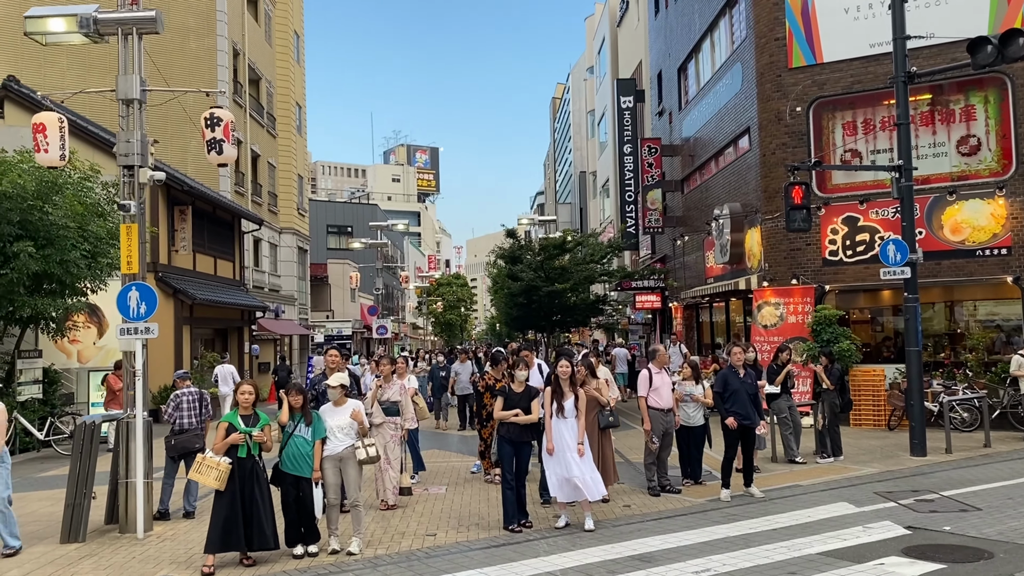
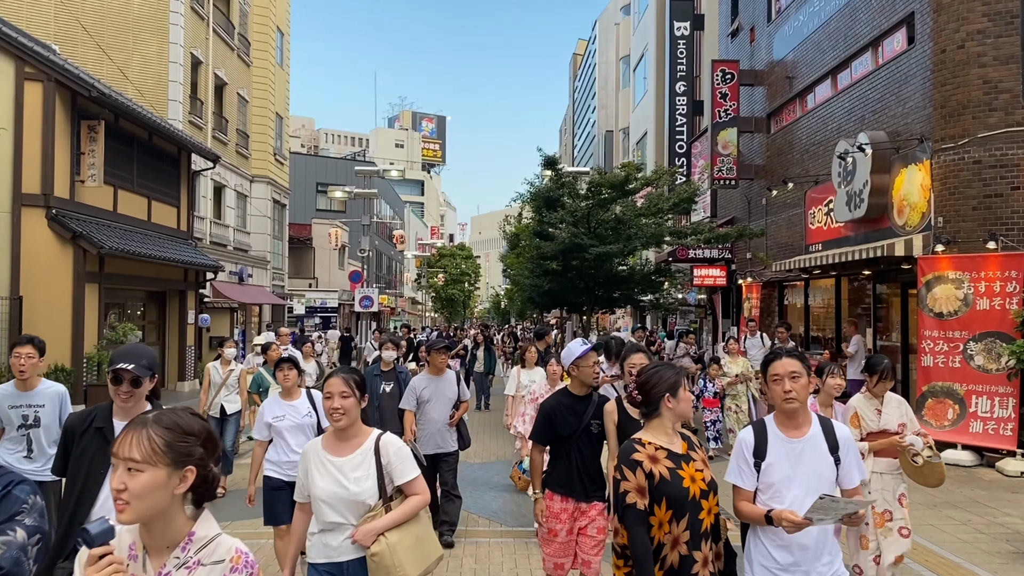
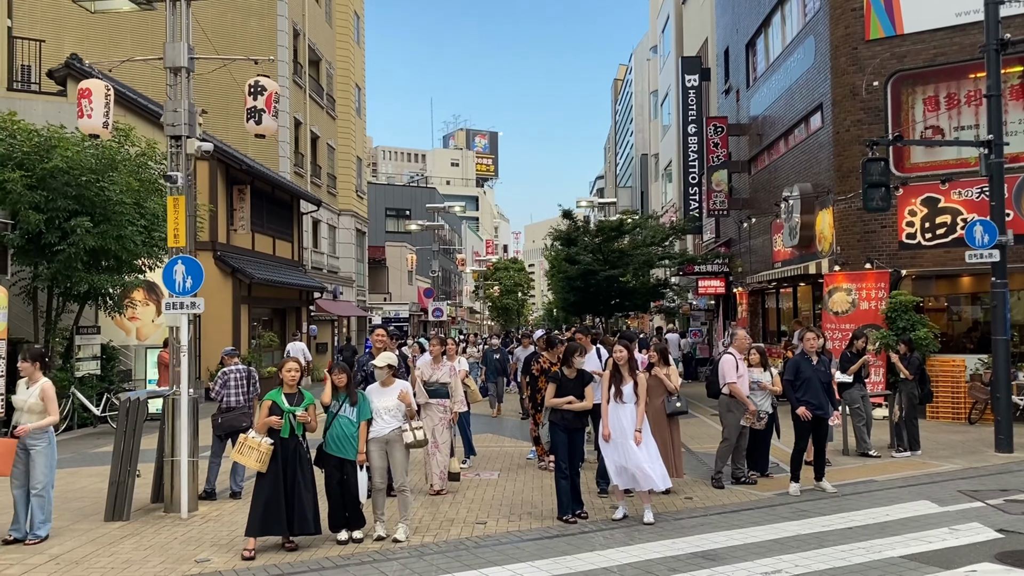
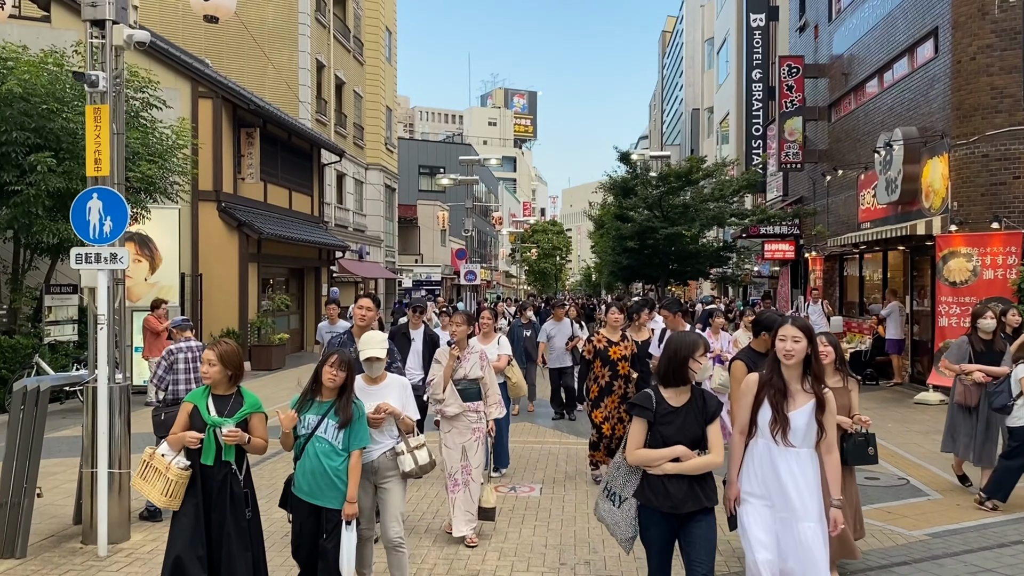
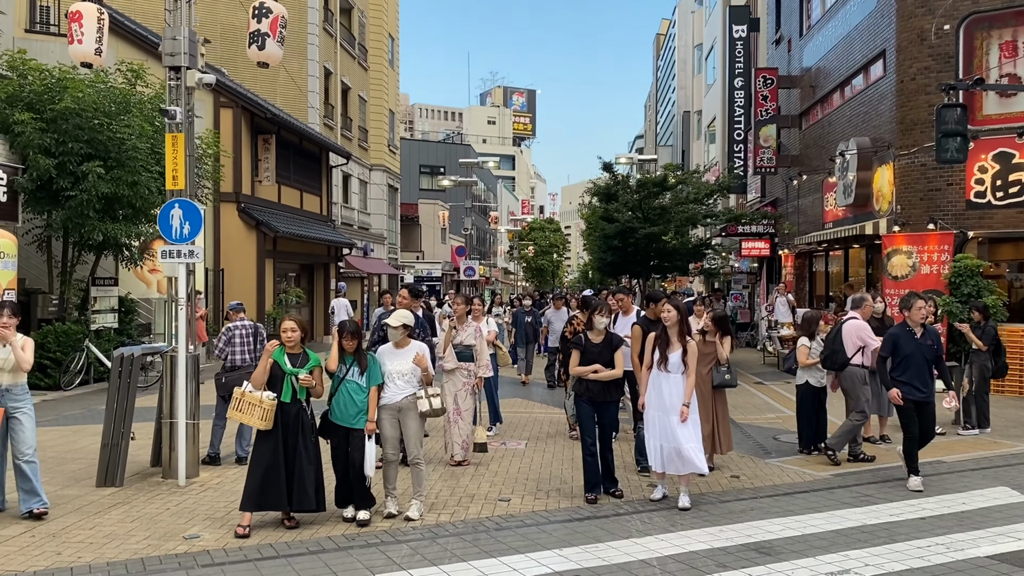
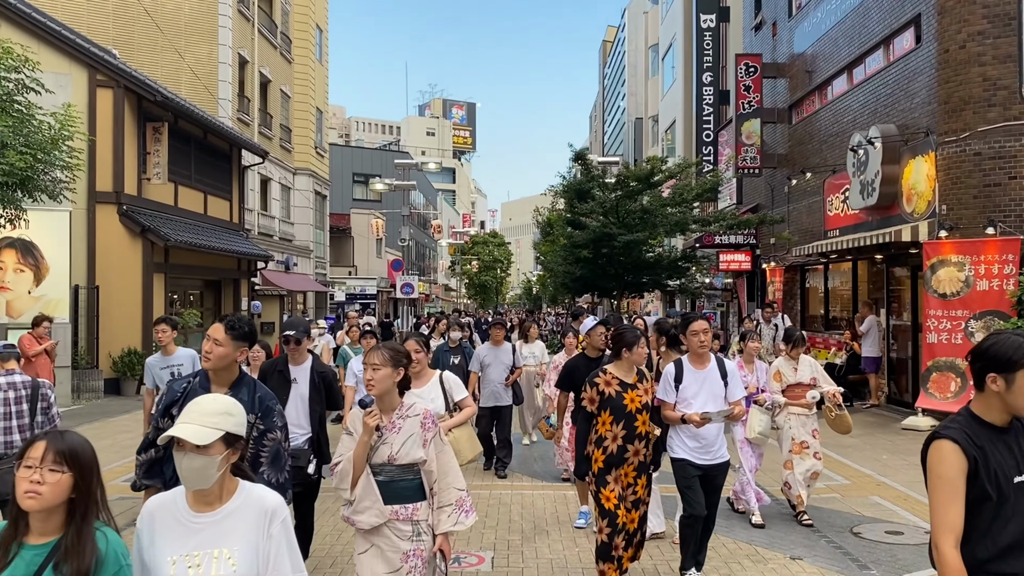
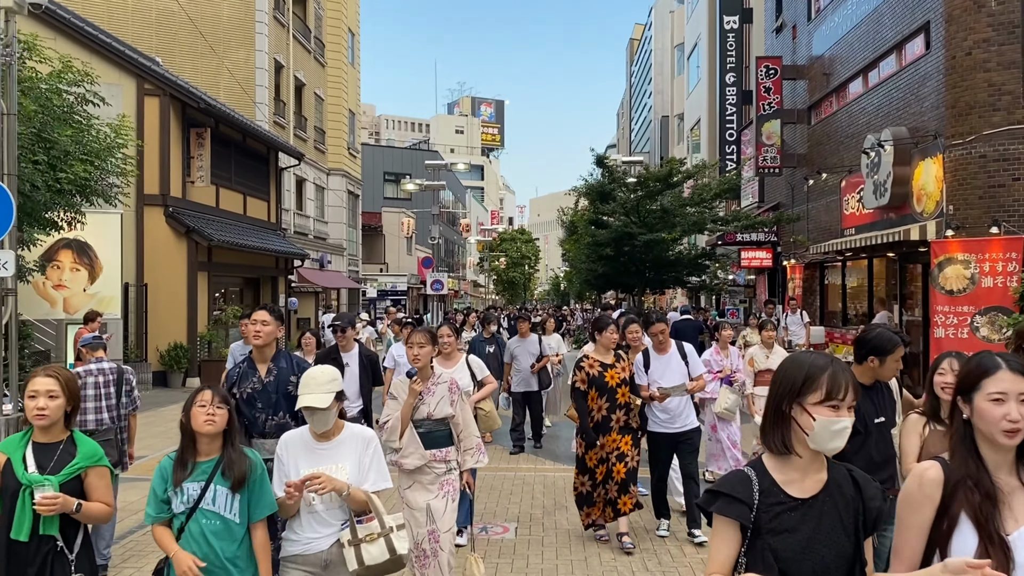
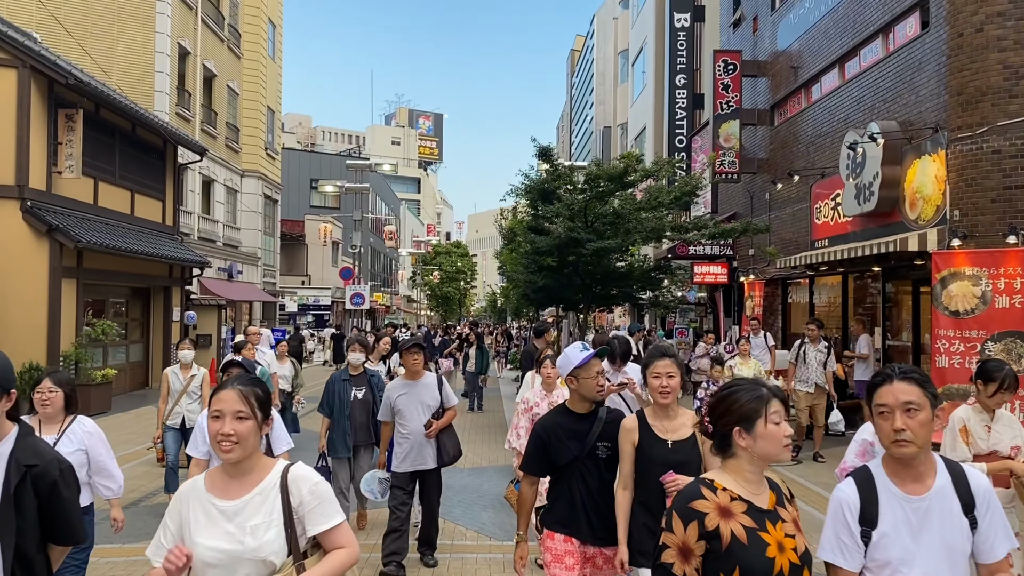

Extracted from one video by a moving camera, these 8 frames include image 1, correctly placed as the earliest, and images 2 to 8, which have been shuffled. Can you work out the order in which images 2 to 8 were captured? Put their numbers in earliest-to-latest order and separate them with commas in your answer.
3, 5, 4, 7, 6, 2, 8
